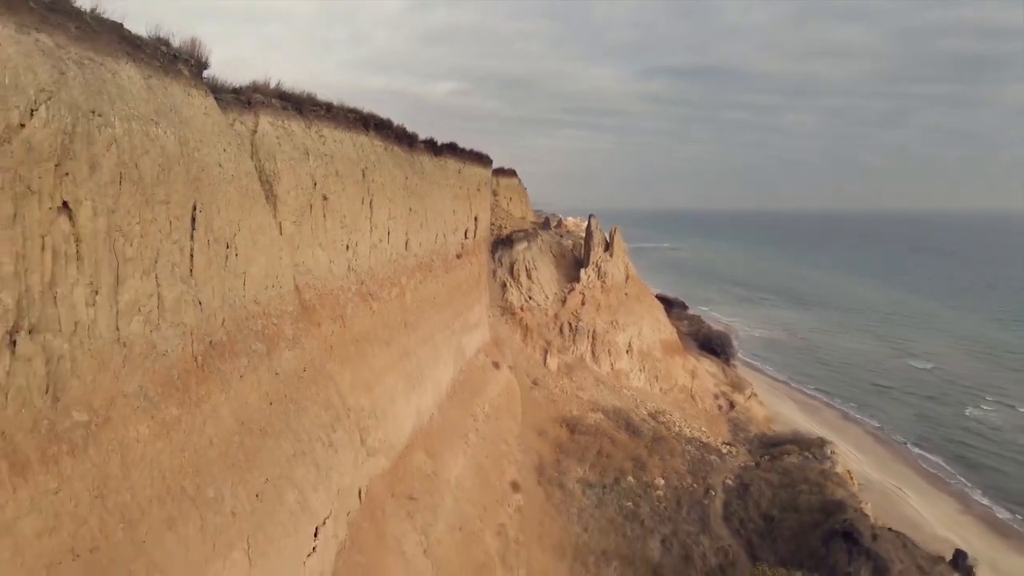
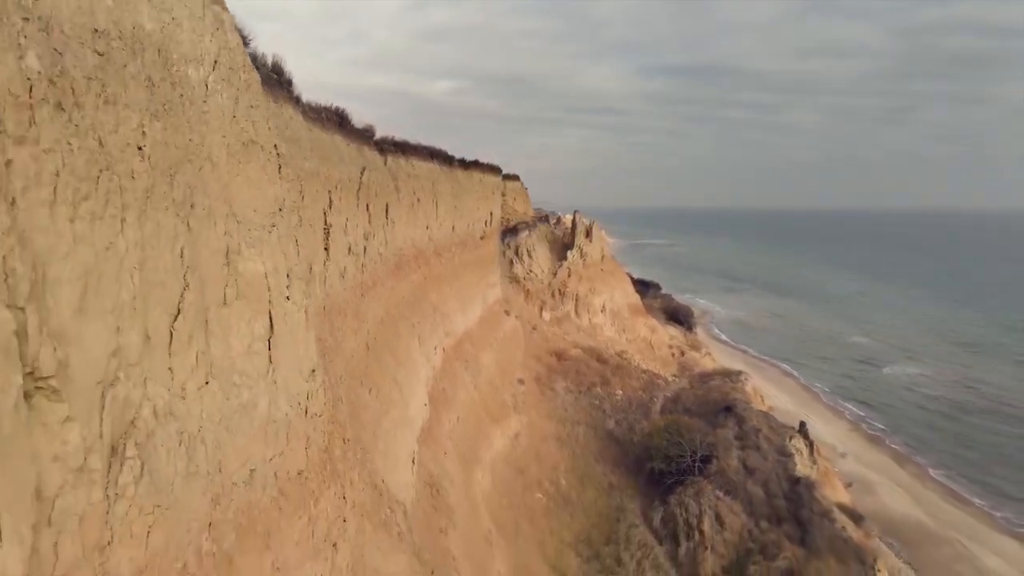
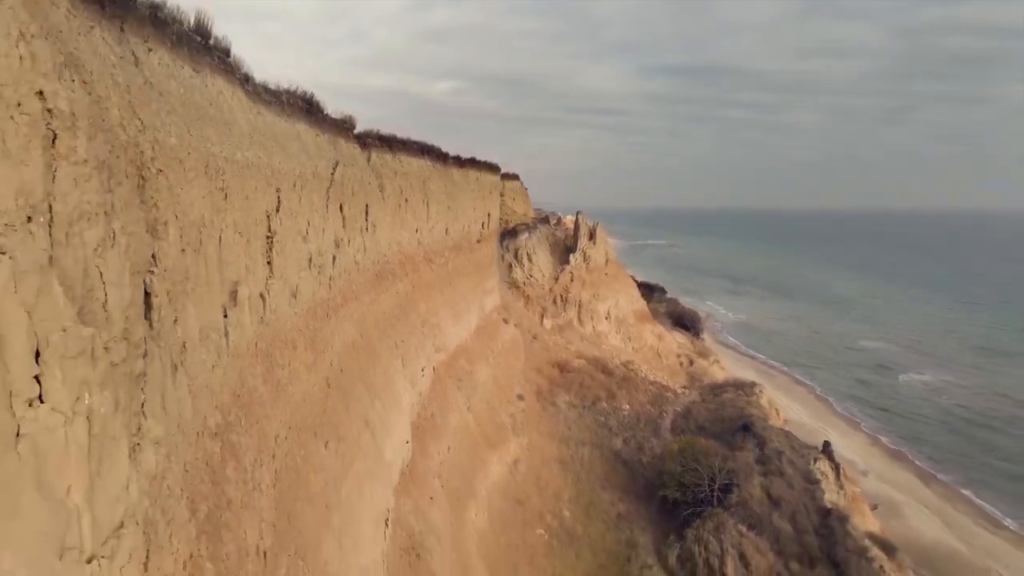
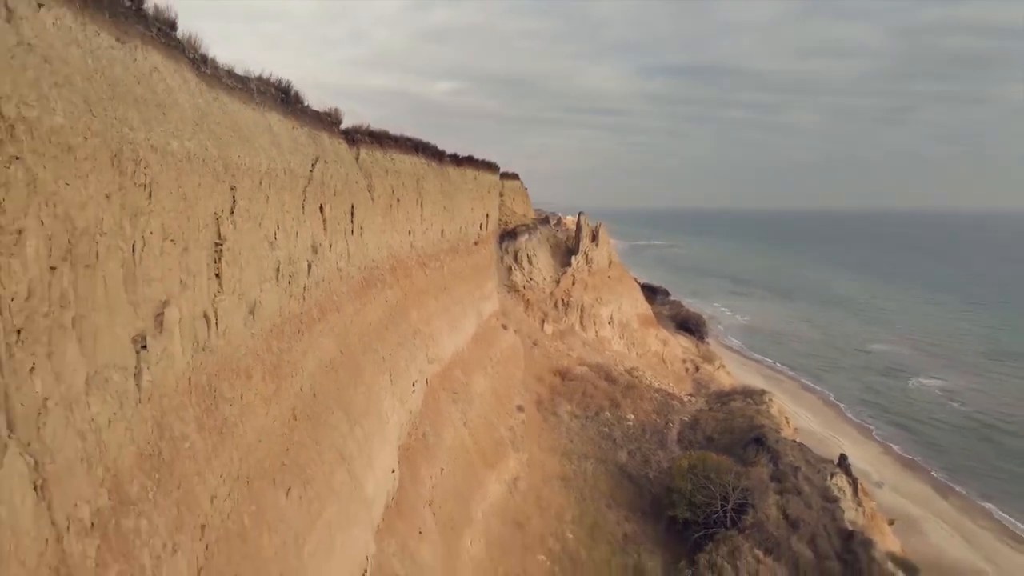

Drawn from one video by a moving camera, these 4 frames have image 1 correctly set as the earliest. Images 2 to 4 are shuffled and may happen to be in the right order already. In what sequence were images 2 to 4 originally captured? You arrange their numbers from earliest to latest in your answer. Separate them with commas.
4, 3, 2
